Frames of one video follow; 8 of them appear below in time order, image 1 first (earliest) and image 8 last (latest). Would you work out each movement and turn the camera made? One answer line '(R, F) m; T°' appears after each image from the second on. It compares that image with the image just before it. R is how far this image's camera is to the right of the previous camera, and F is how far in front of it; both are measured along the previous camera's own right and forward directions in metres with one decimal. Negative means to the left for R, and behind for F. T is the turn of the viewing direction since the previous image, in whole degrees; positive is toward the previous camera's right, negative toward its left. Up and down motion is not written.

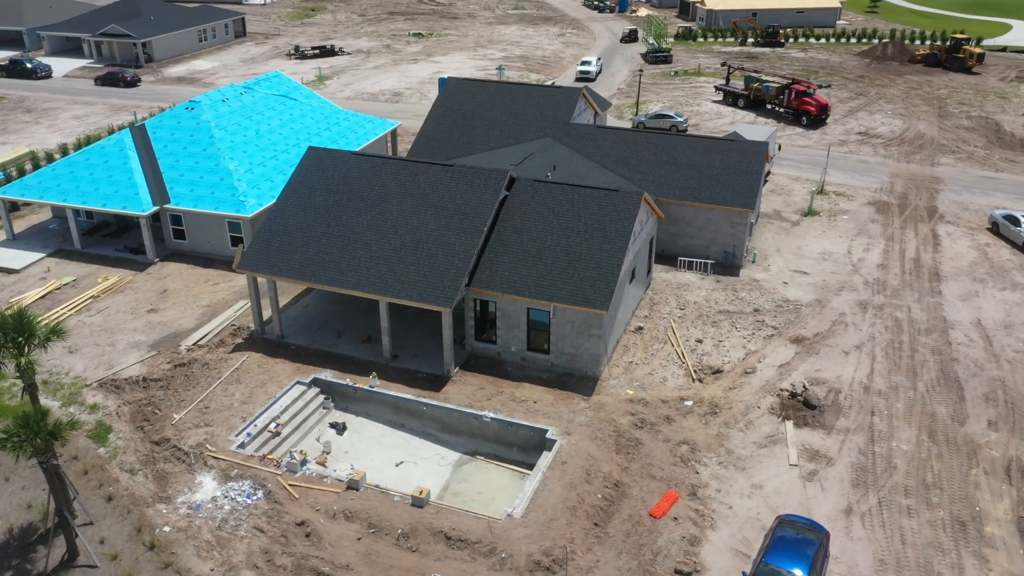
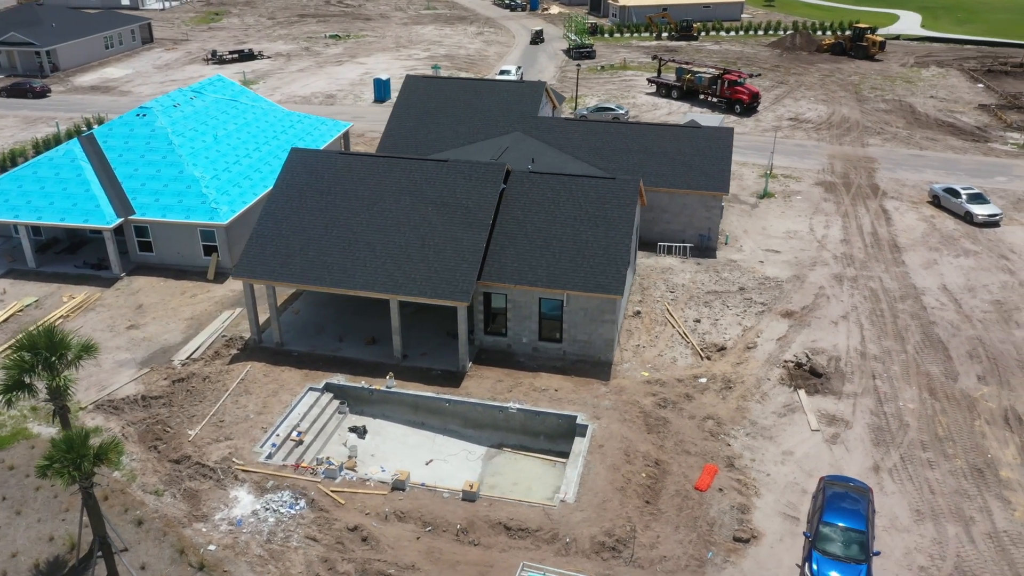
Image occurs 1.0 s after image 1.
(-3.2, +0.1) m; +7°
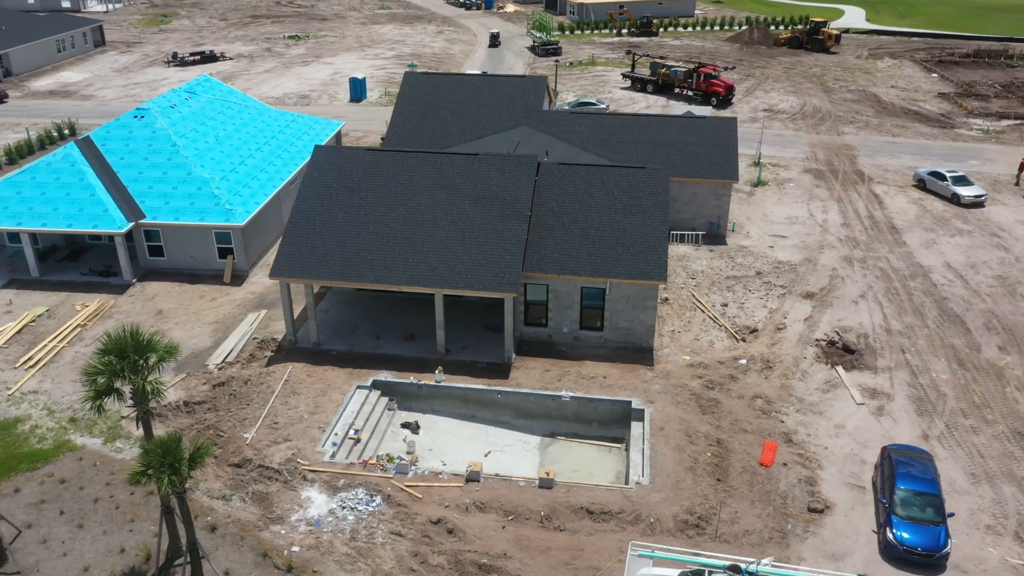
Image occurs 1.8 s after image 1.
(-3.1, 0.0) m; +4°
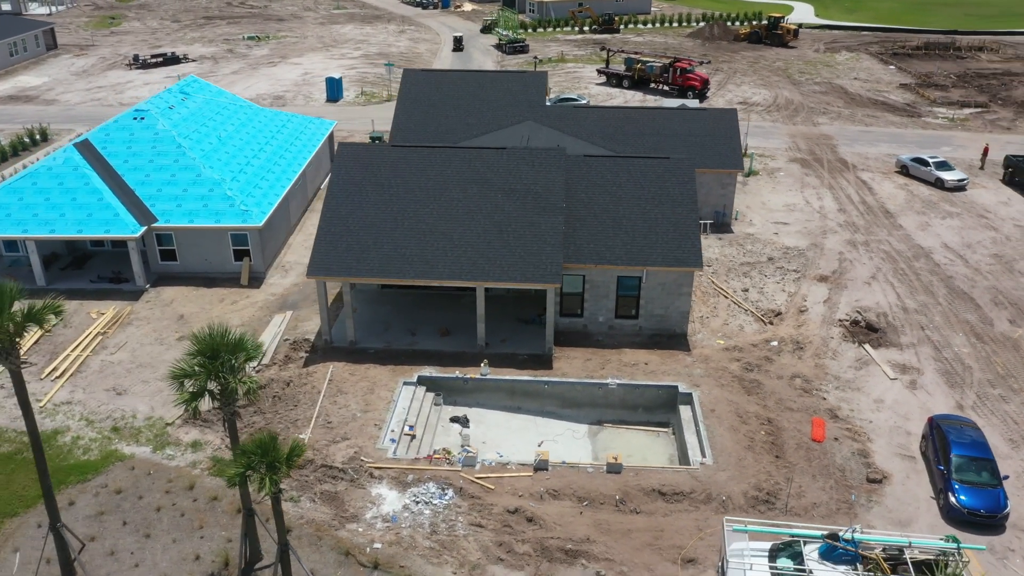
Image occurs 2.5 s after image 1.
(-2.9, -0.1) m; +4°
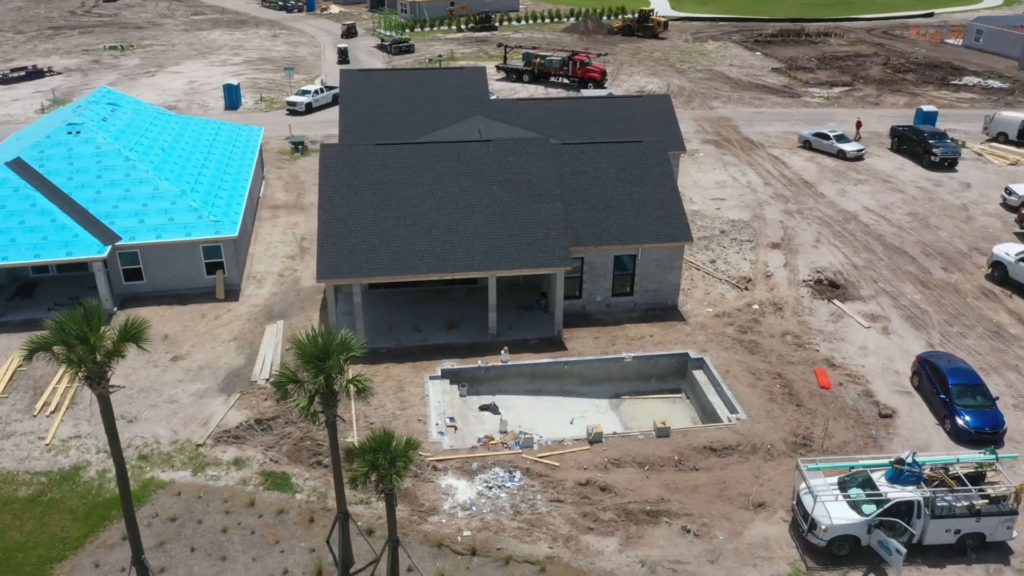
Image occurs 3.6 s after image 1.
(-4.7, -0.1) m; +10°
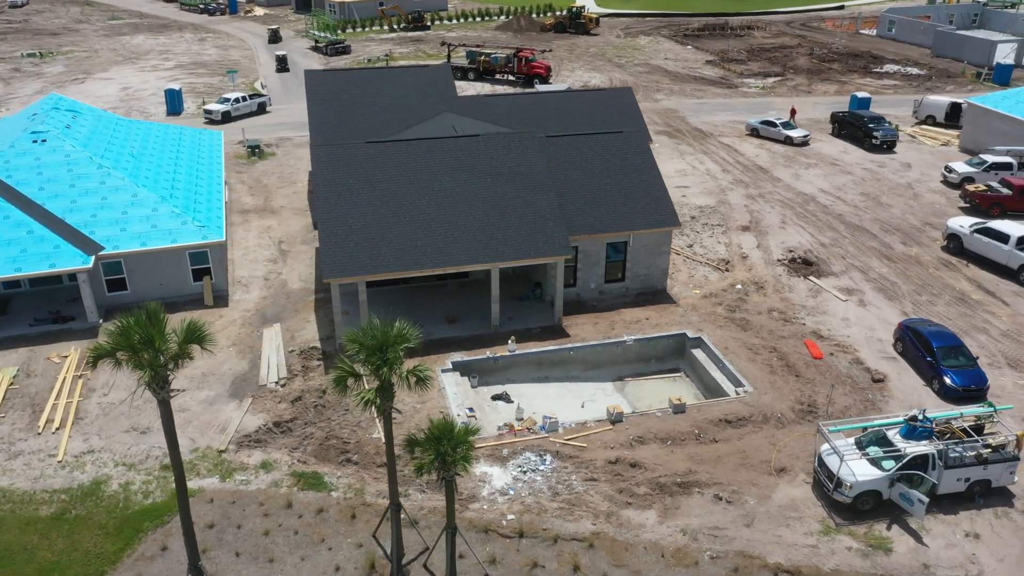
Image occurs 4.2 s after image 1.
(-2.5, -0.3) m; +6°
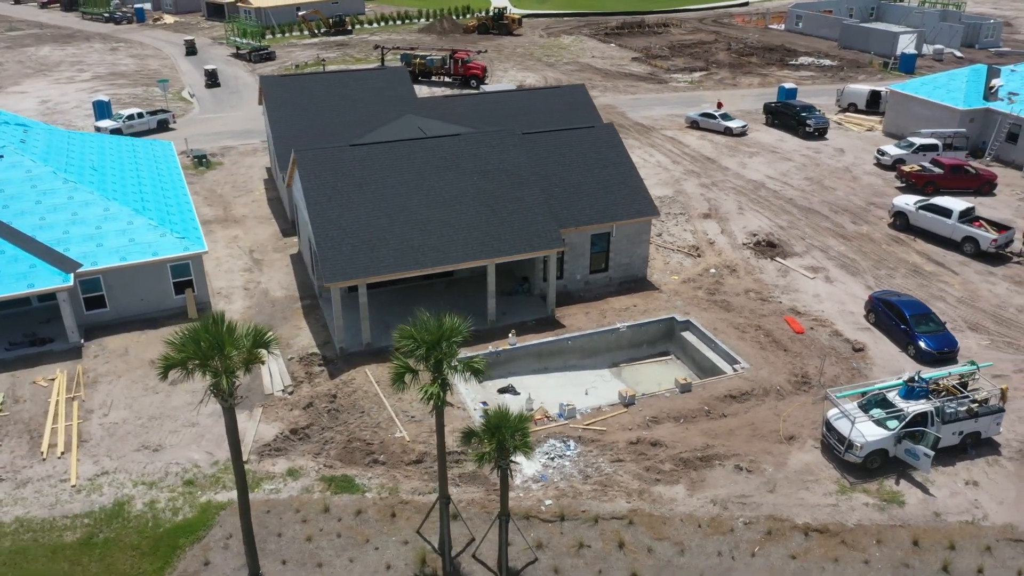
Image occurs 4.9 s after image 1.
(-2.6, -0.3) m; +6°
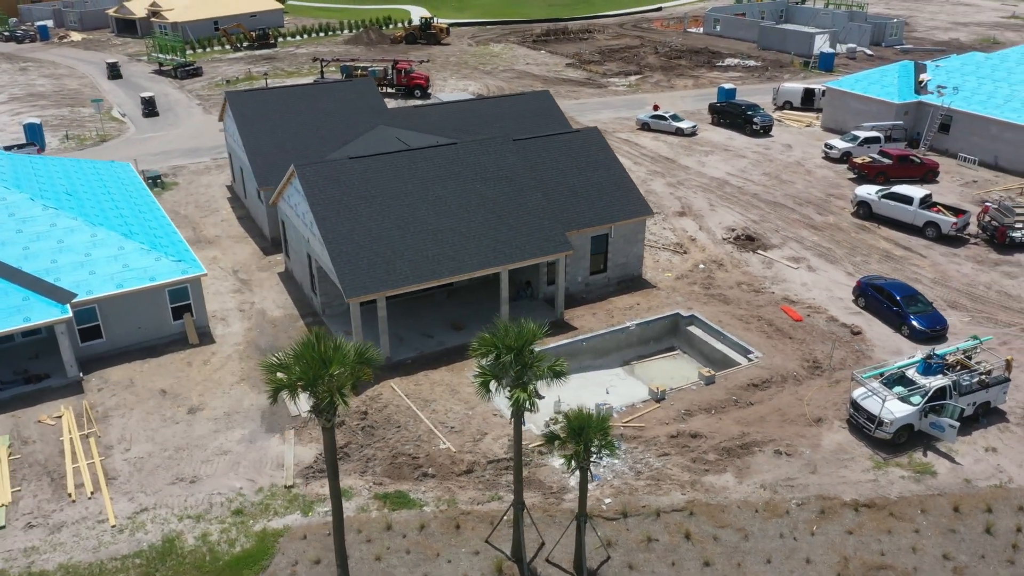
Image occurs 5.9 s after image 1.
(-3.2, +0.1) m; +6°
